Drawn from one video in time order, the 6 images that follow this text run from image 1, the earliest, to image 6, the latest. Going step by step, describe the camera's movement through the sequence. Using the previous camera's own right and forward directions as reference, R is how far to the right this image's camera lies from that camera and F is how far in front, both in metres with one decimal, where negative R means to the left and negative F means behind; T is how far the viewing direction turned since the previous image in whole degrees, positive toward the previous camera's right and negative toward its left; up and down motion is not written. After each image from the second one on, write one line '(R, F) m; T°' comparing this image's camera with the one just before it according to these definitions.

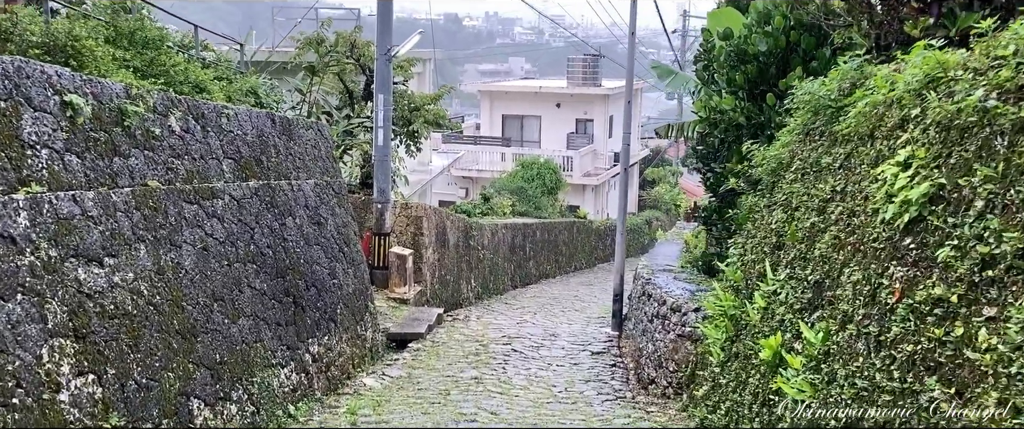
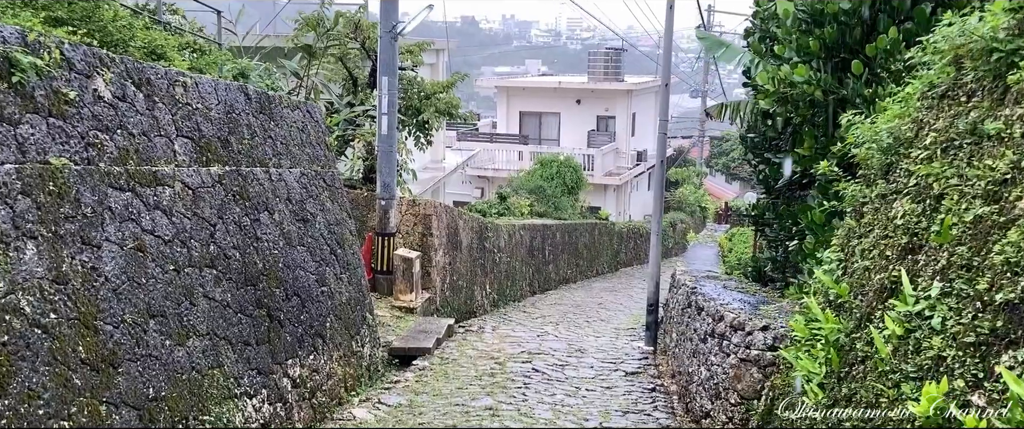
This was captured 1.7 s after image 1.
(-0.1, +1.2) m; -1°
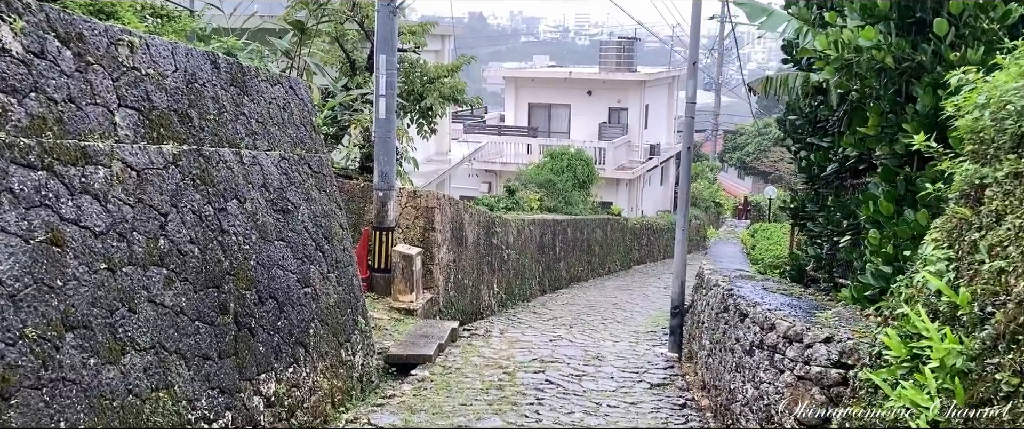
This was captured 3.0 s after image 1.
(0.0, +0.8) m; -1°
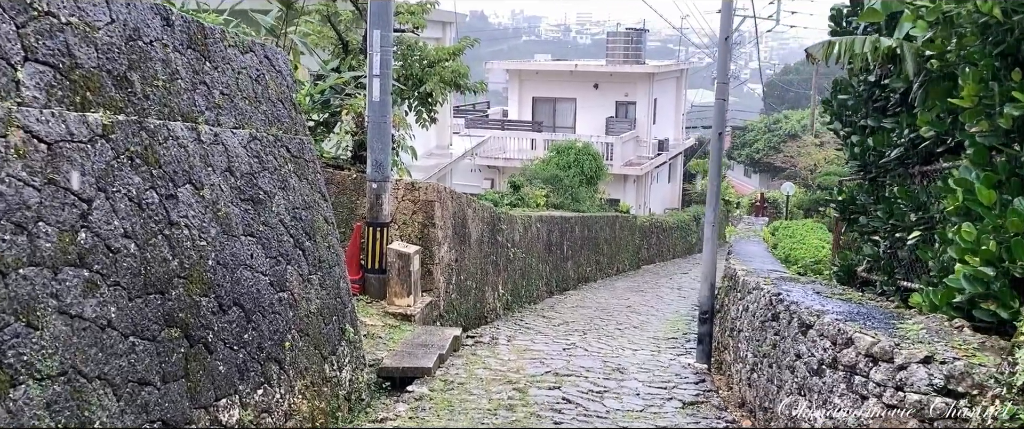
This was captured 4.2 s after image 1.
(-0.1, +0.9) m; 0°
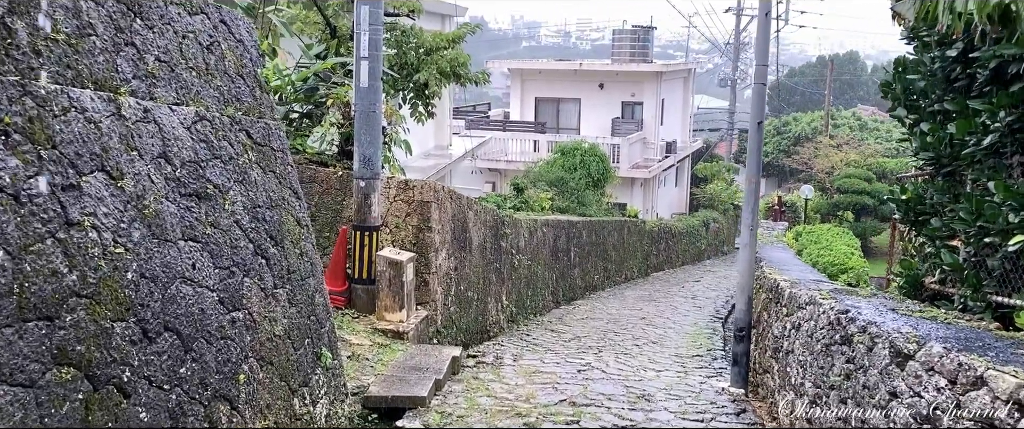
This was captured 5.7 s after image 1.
(-0.1, +1.0) m; 0°
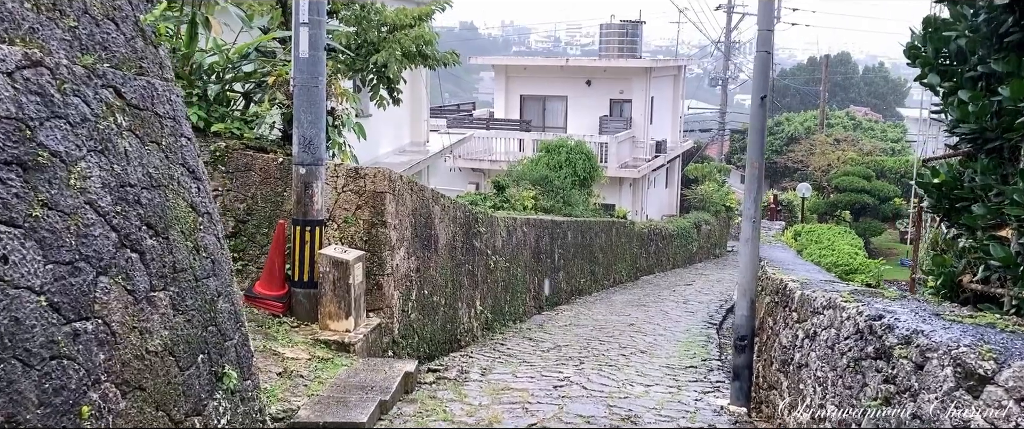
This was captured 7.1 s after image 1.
(+0.2, +0.9) m; +1°
